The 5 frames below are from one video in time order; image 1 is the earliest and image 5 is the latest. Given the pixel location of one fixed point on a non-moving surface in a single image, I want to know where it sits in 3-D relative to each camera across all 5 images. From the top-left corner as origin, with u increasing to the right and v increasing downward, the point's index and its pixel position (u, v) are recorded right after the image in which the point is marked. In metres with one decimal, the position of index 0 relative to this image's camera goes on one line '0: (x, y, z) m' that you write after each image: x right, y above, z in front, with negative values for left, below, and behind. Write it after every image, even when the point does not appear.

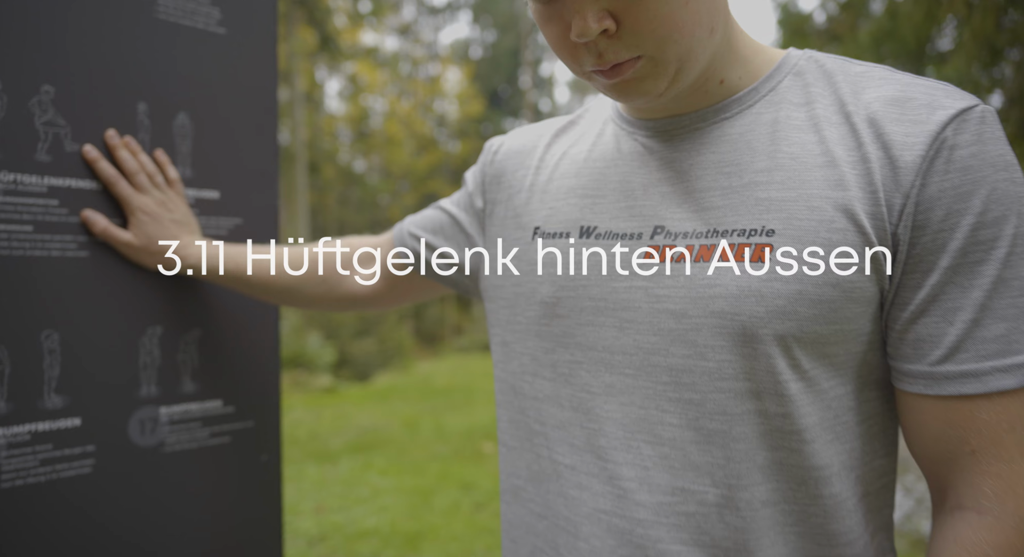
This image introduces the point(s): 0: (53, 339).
0: (-0.7, -0.1, +1.0) m
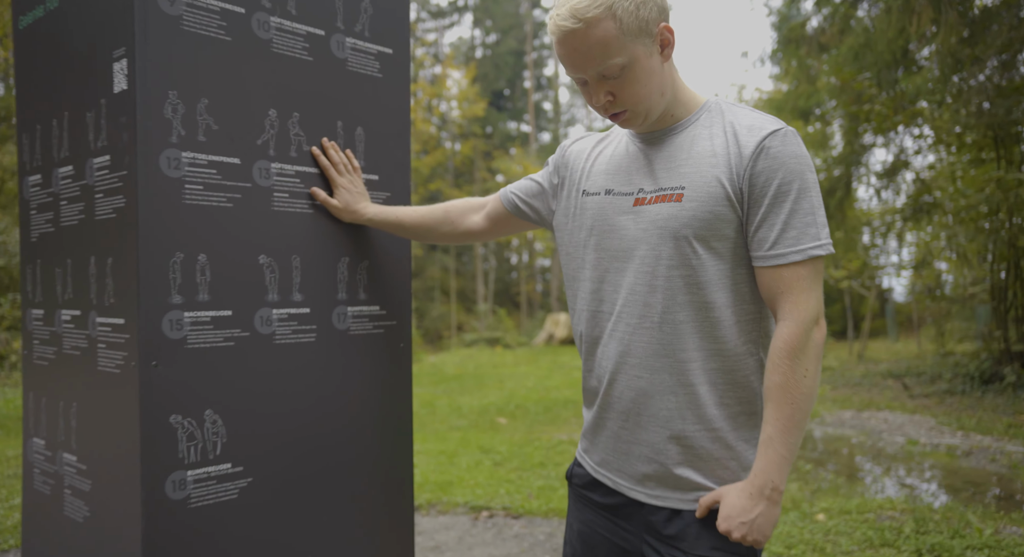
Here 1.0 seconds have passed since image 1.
0: (-0.5, 0.0, +1.7) m
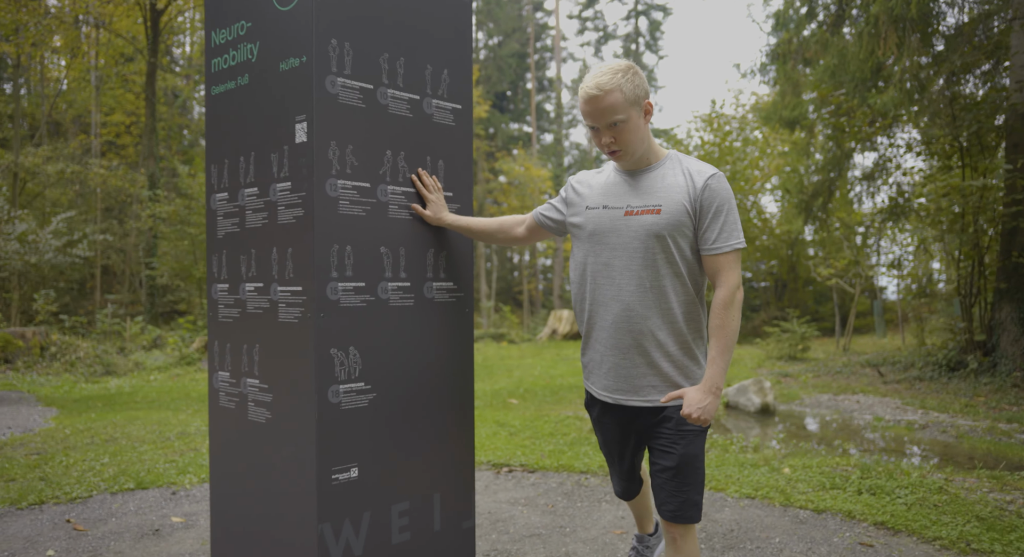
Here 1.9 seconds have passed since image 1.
0: (-0.4, +0.1, +2.5) m
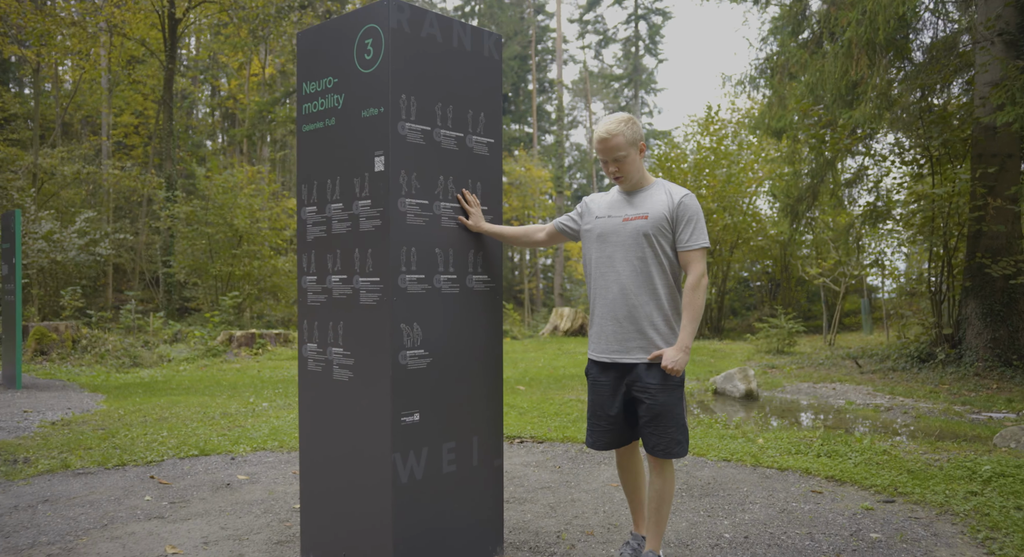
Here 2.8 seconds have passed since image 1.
0: (-0.3, +0.1, +3.3) m
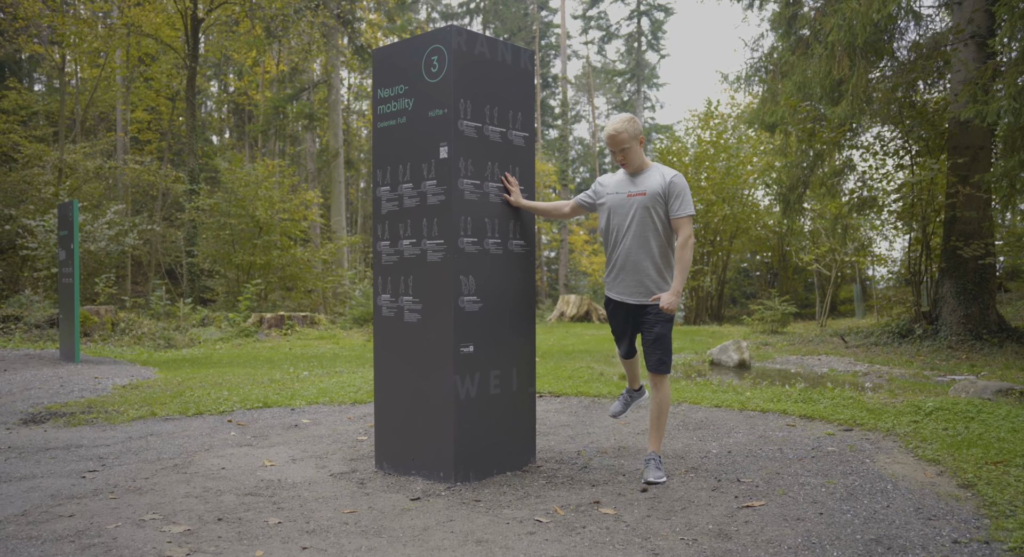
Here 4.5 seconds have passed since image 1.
0: (-0.1, +0.4, +4.2) m
